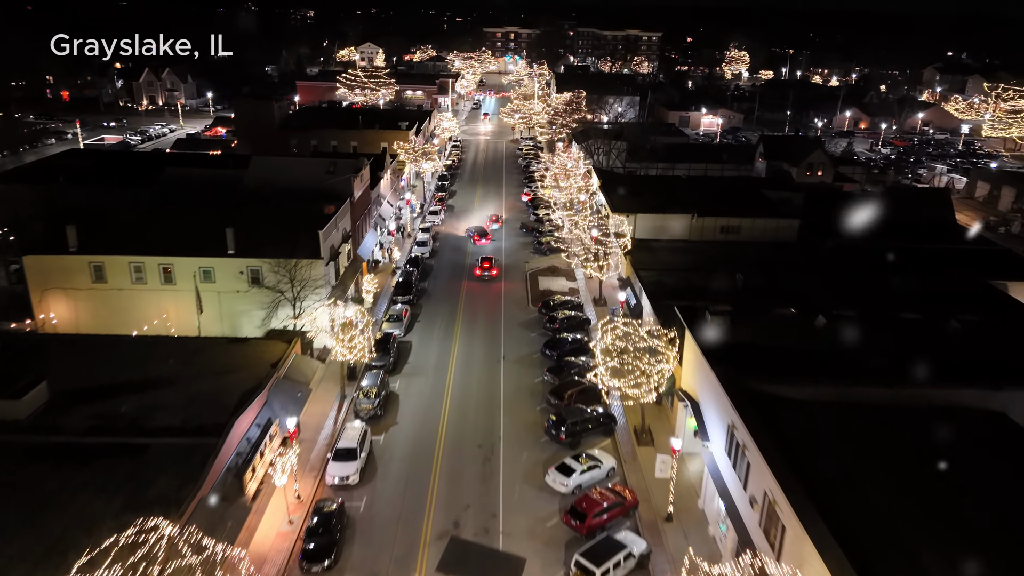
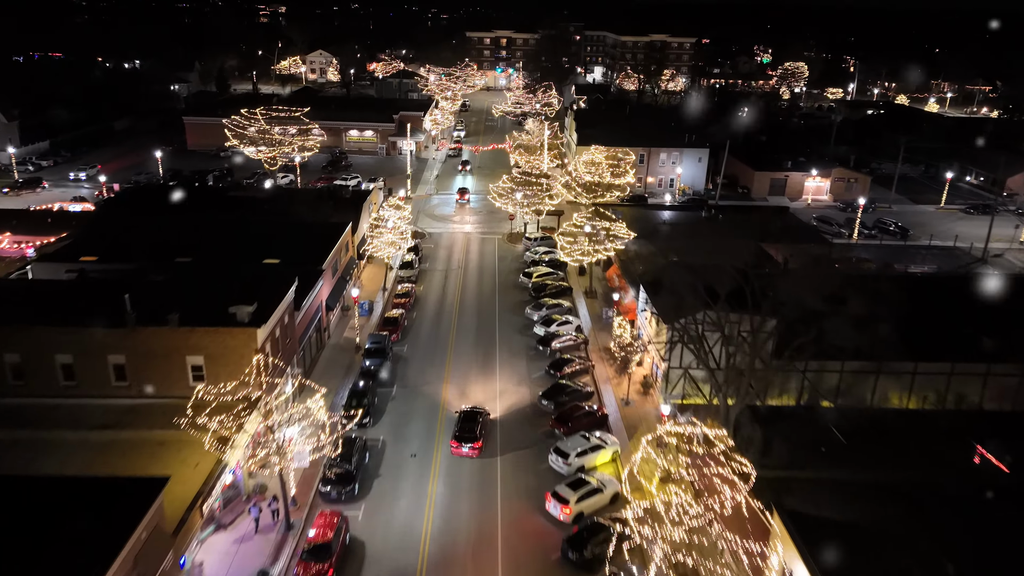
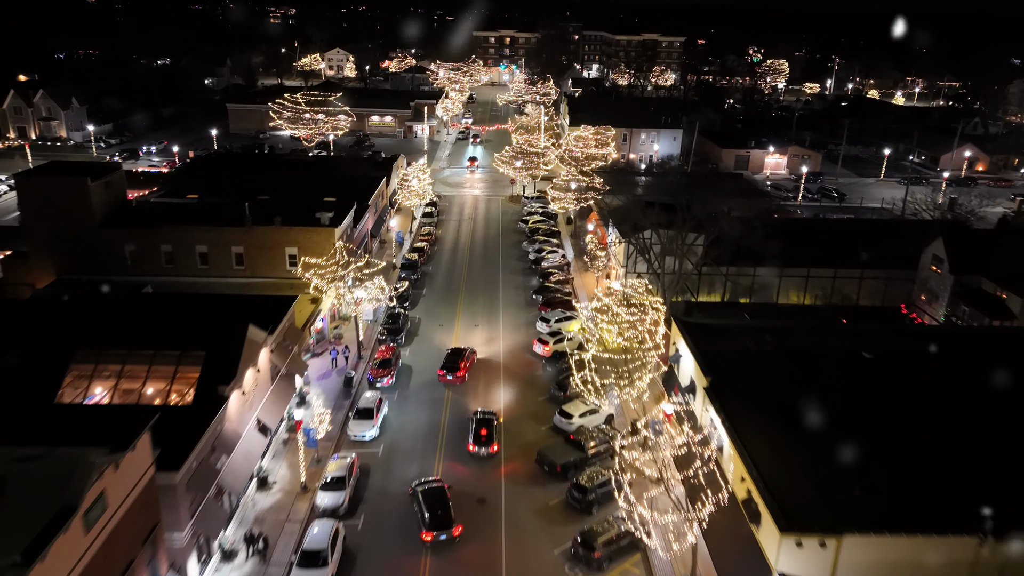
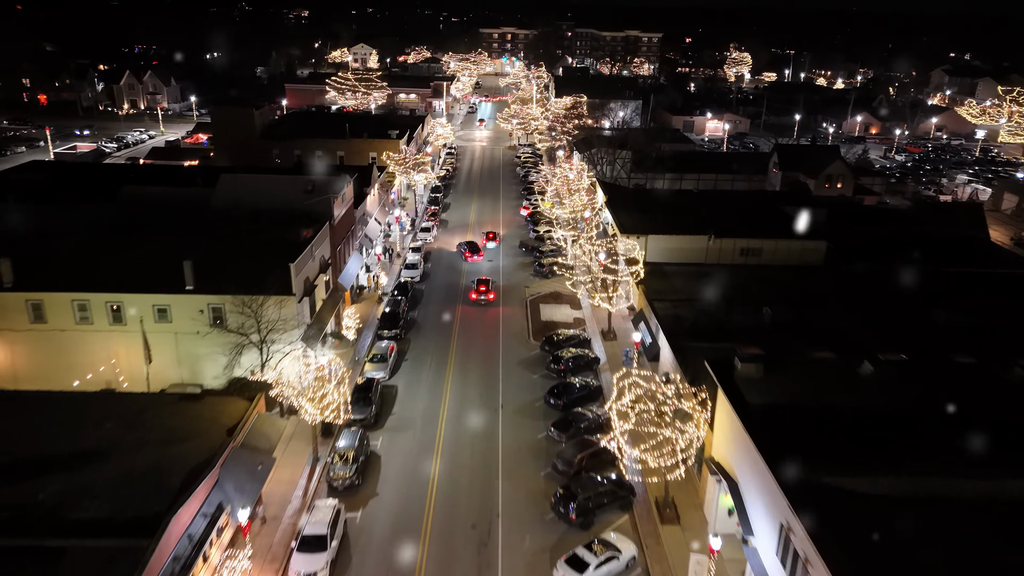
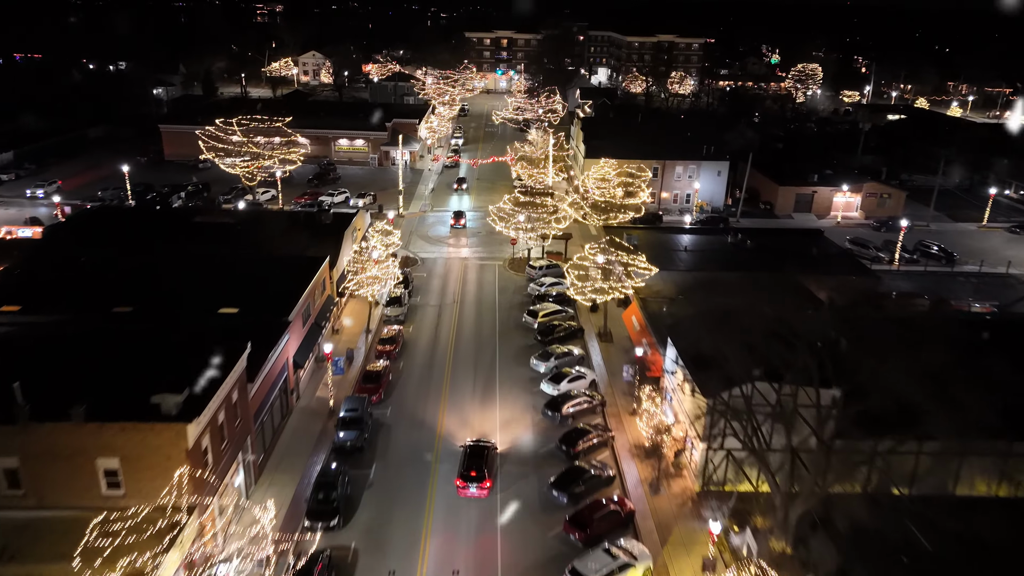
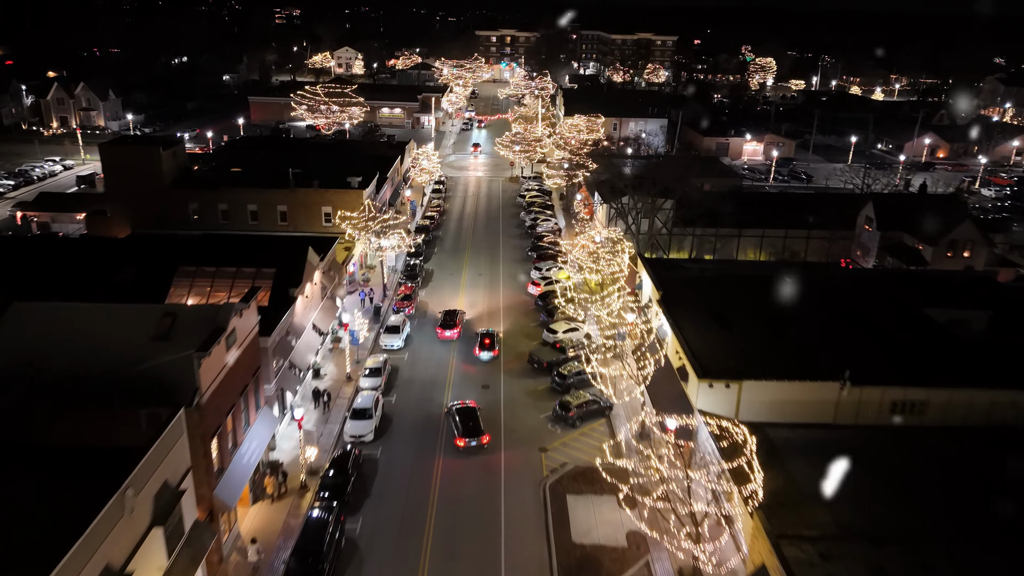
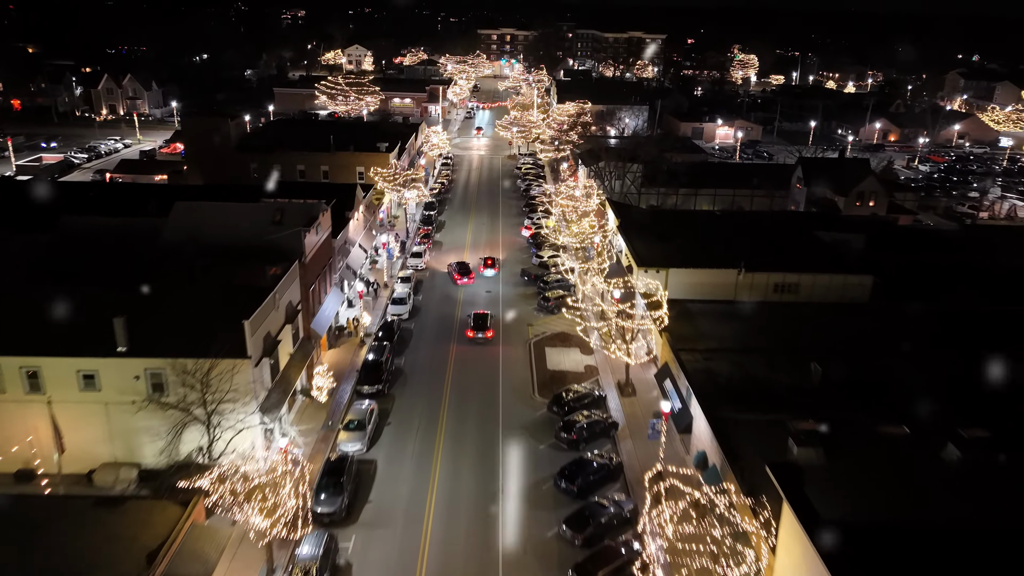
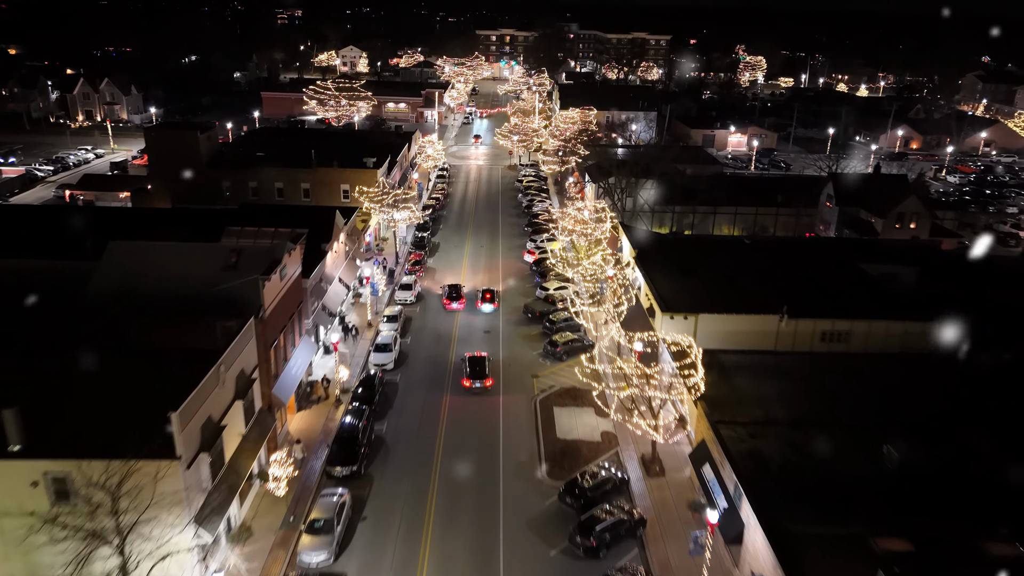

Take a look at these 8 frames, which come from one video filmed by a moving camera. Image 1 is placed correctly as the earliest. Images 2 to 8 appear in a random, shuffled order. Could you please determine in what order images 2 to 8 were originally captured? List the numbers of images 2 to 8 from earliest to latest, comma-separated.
4, 7, 8, 6, 3, 2, 5
